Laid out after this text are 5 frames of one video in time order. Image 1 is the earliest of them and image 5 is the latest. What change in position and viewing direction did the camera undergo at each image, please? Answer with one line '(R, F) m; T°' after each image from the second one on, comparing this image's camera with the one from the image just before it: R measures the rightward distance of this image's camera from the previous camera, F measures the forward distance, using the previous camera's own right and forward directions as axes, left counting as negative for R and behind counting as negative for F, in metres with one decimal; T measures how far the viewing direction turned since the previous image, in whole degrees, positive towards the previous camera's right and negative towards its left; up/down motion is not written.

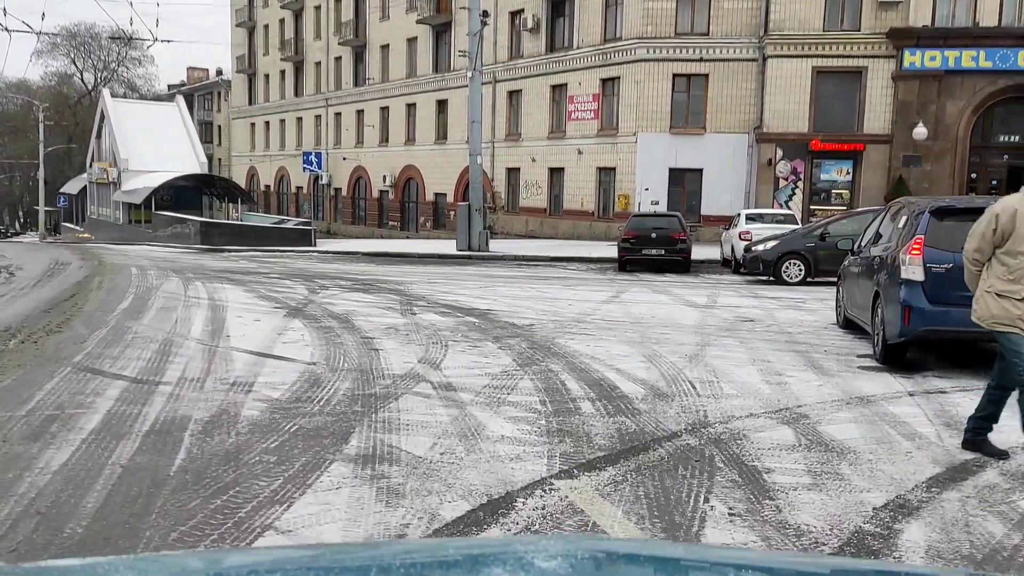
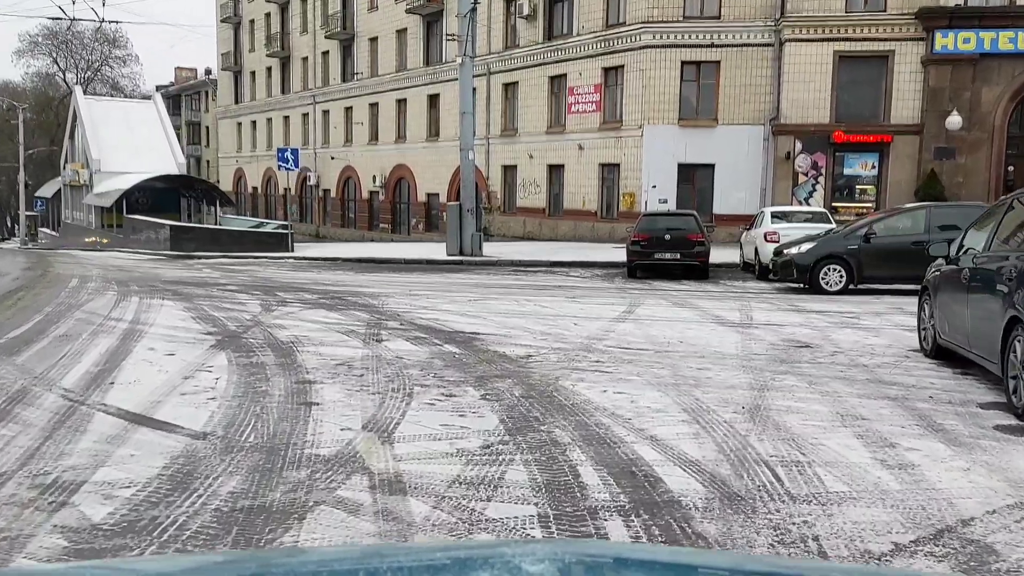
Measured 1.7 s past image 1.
(+0.1, +2.4) m; 0°
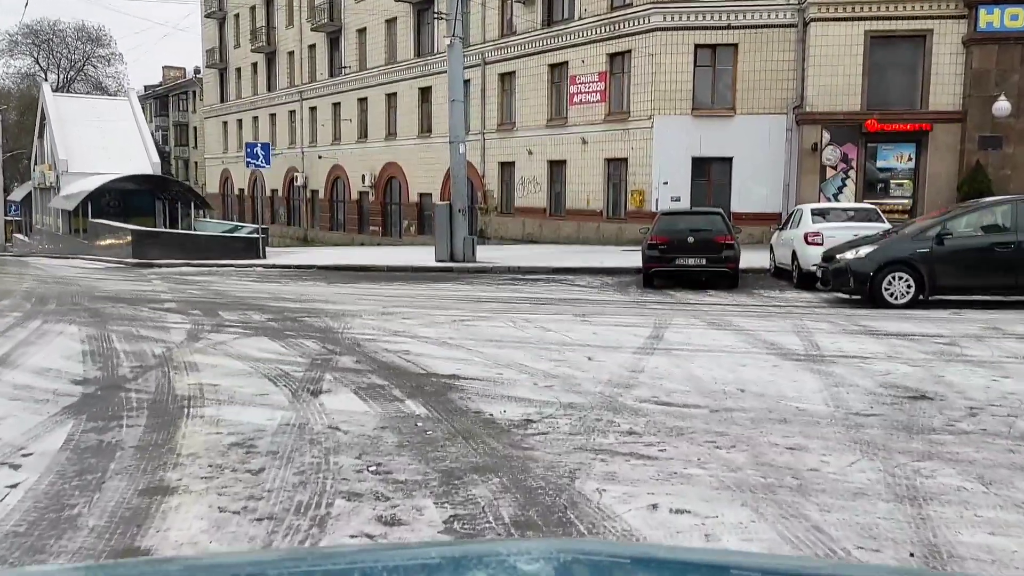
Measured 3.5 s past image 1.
(+0.1, +2.6) m; 0°
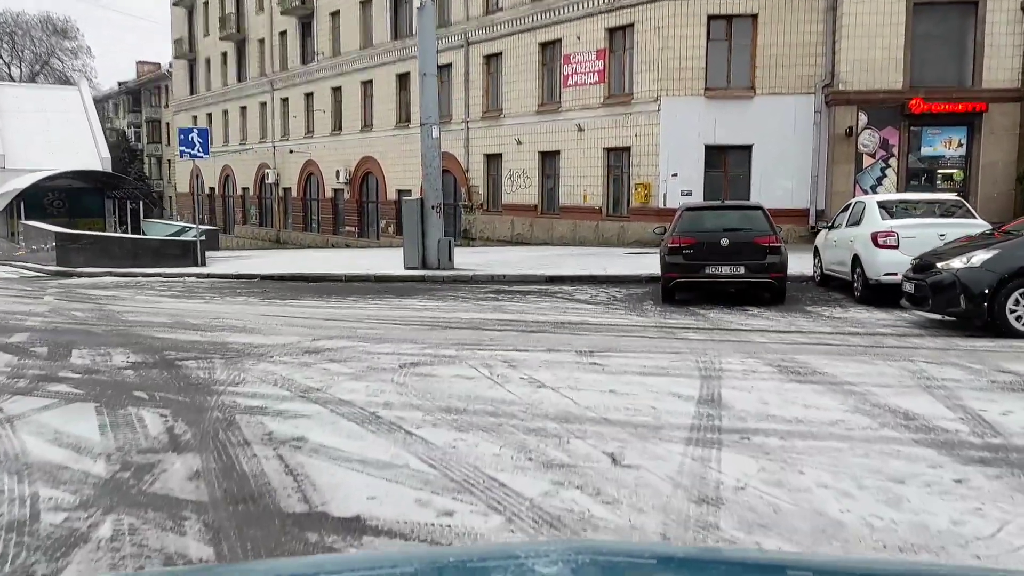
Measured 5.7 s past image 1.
(+0.1, +3.4) m; +1°
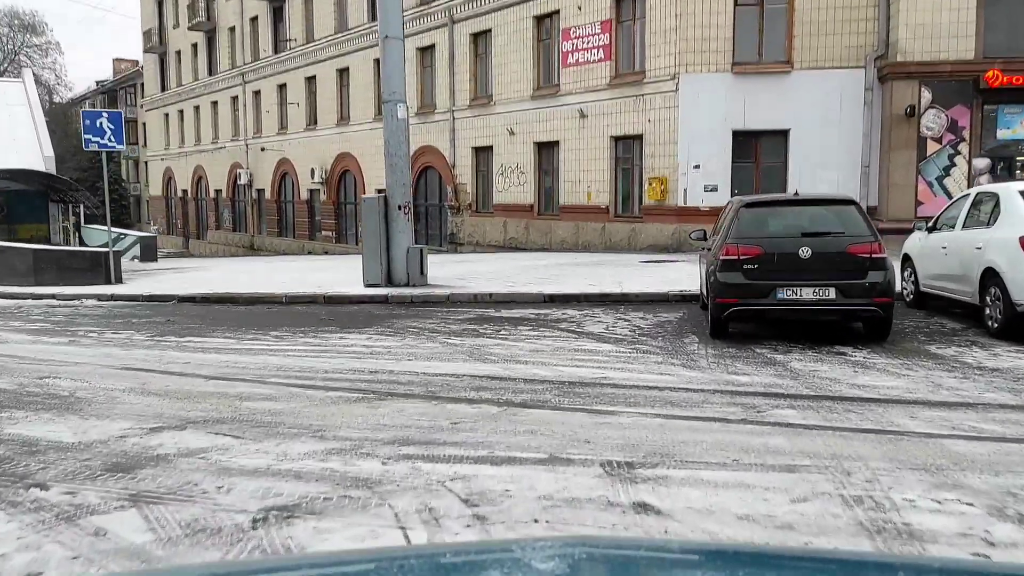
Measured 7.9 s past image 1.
(+0.1, +3.7) m; 0°
